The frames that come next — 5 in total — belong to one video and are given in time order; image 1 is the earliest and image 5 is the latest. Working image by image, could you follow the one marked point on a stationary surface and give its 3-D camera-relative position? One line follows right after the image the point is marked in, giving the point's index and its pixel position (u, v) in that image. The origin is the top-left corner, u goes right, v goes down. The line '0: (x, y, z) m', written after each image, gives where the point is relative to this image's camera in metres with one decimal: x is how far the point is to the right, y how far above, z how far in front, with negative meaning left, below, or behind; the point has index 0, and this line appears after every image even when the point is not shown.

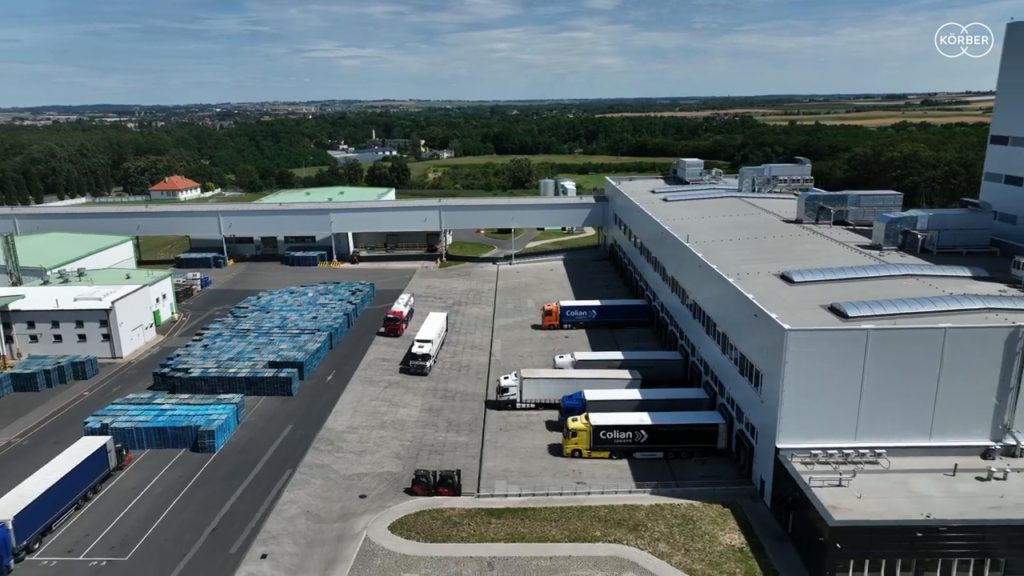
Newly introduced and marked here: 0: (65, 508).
0: (-11.6, -5.7, +18.6) m
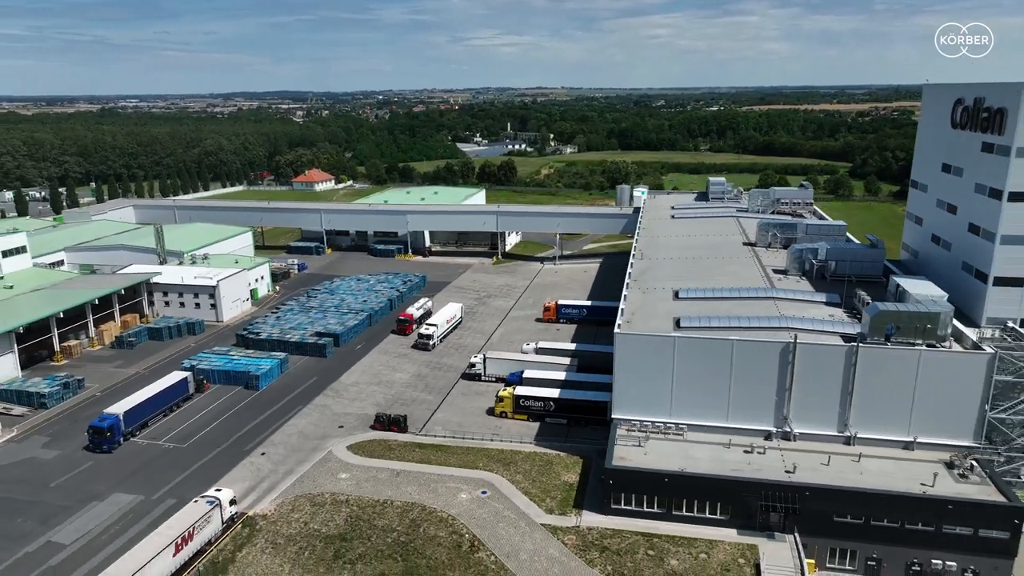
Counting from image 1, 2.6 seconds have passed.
0: (-14.6, -5.1, +29.4) m
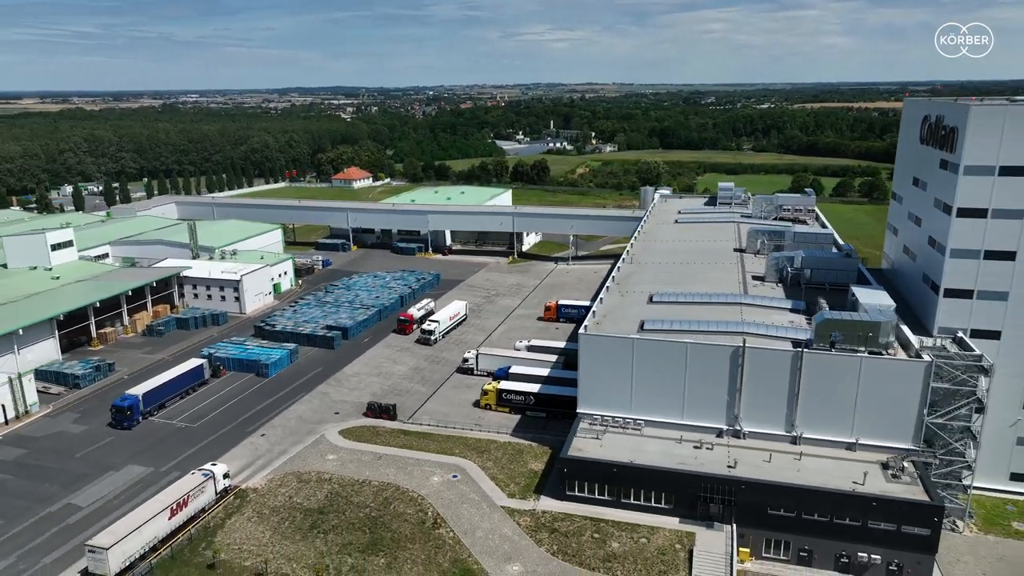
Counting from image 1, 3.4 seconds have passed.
0: (-15.5, -4.9, +32.6) m
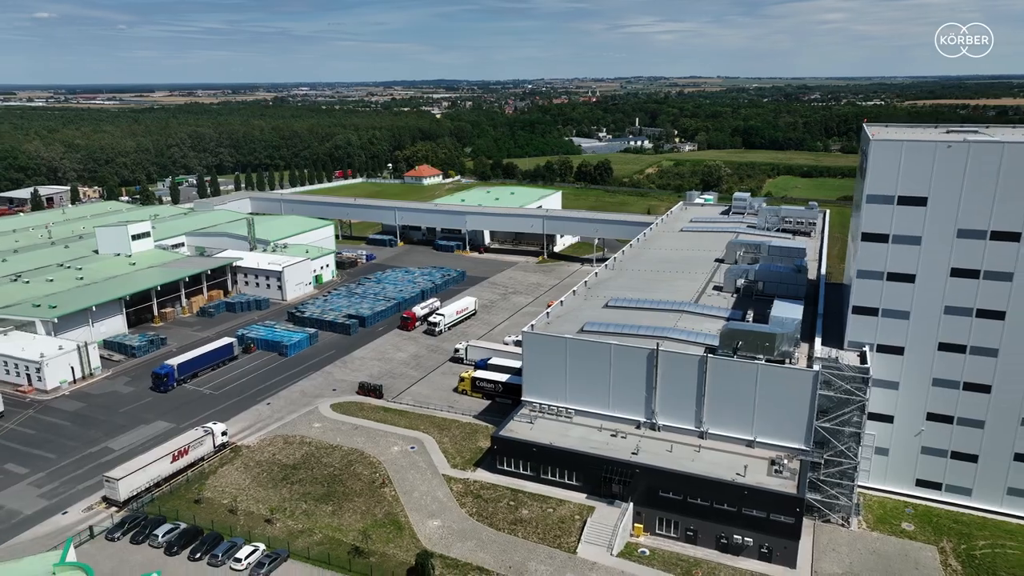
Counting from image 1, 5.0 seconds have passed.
0: (-16.8, -4.3, +39.0) m
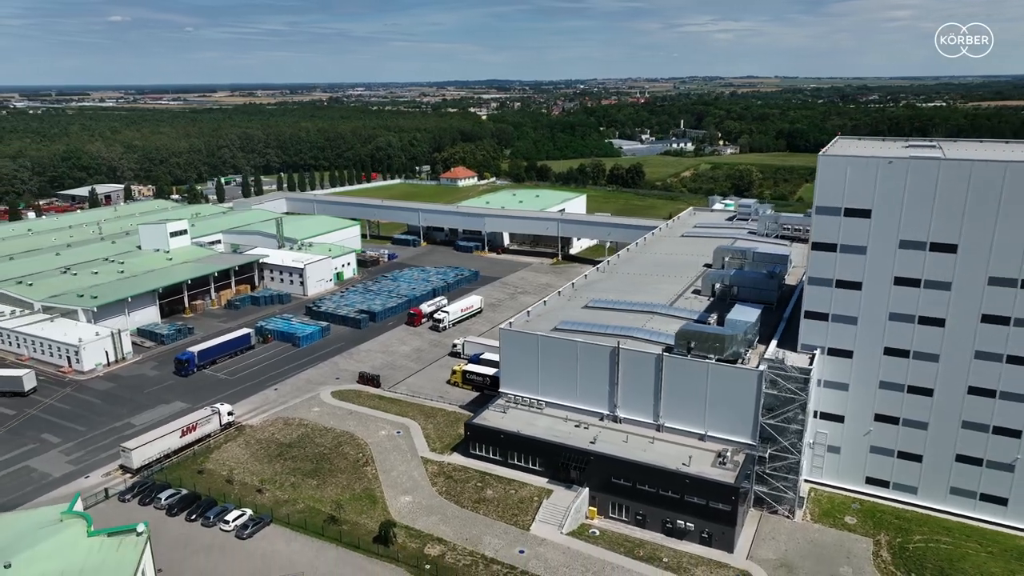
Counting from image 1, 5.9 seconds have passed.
0: (-17.3, -4.0, +42.8) m
